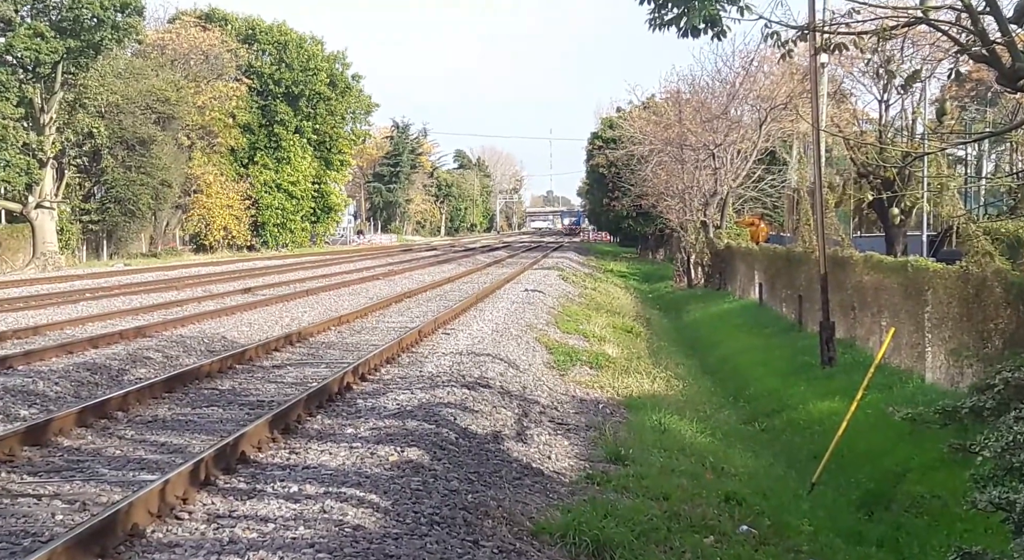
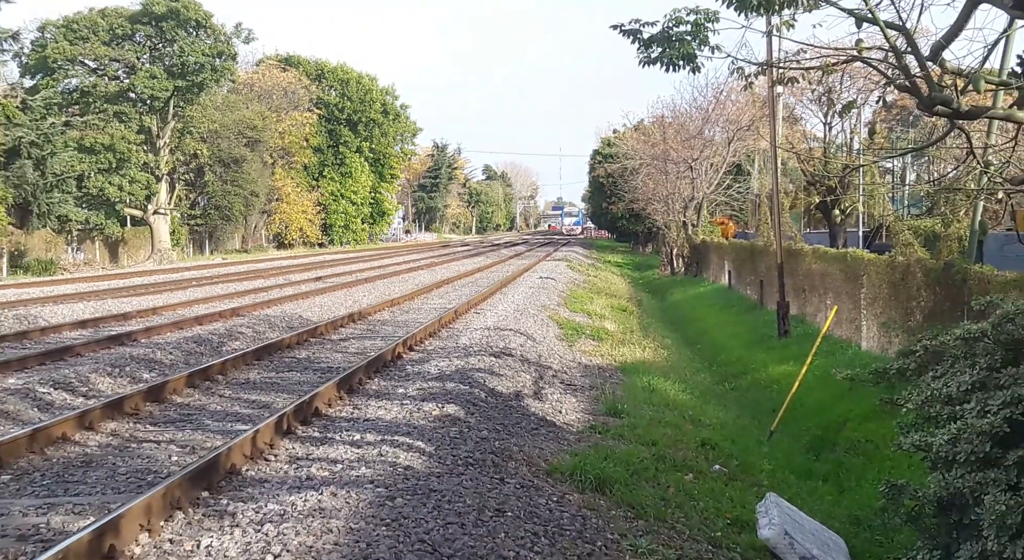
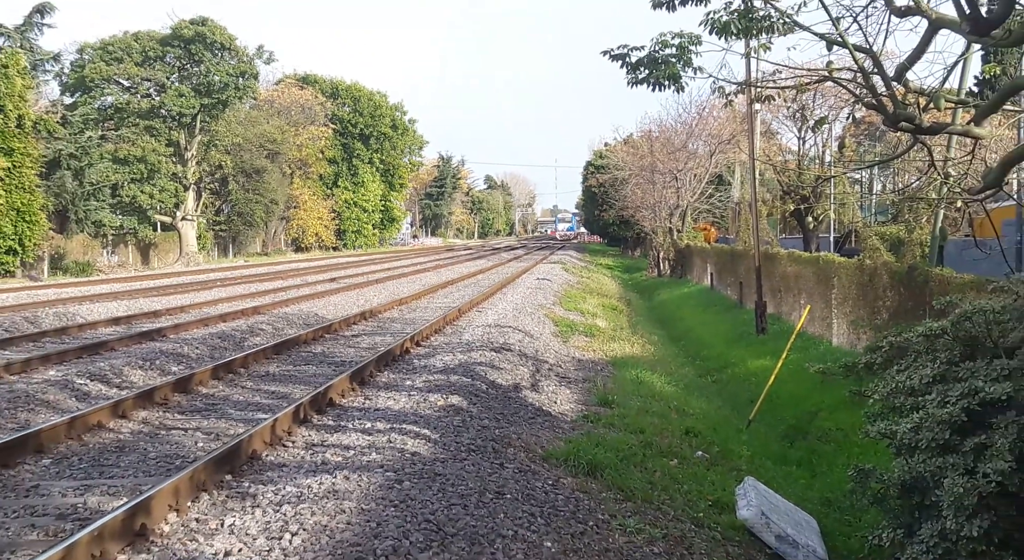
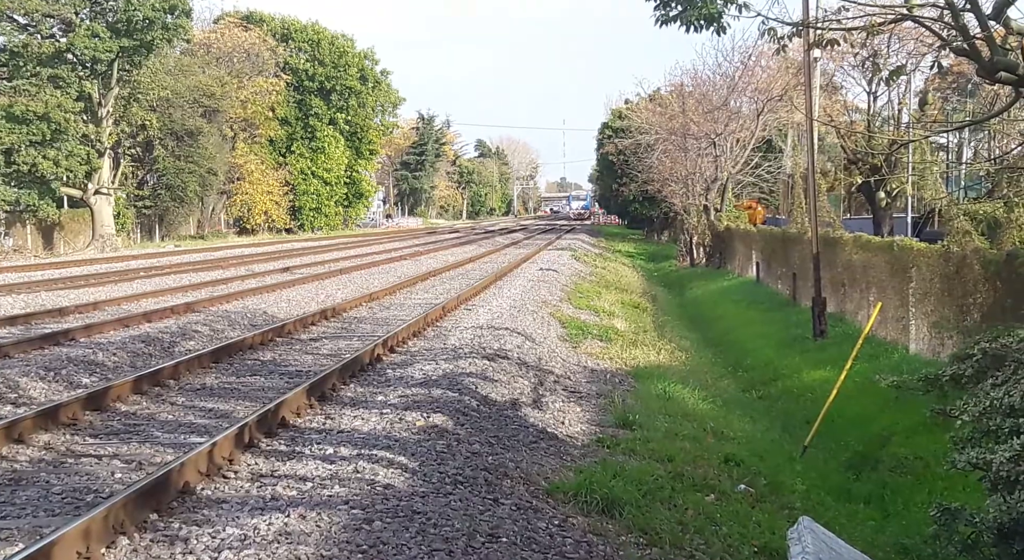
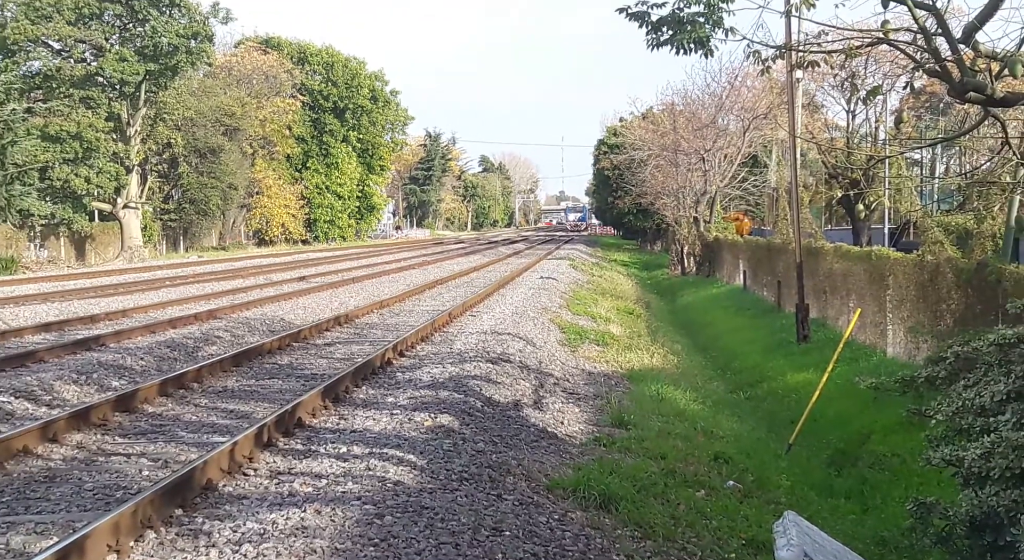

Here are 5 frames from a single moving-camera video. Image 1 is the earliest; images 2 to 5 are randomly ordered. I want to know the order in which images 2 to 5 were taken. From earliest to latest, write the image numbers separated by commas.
4, 5, 2, 3
